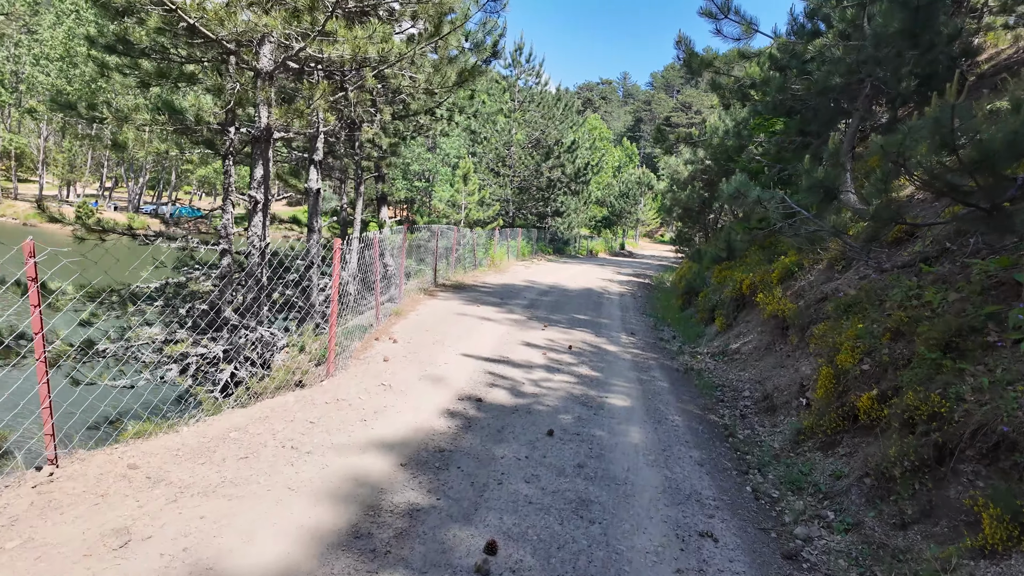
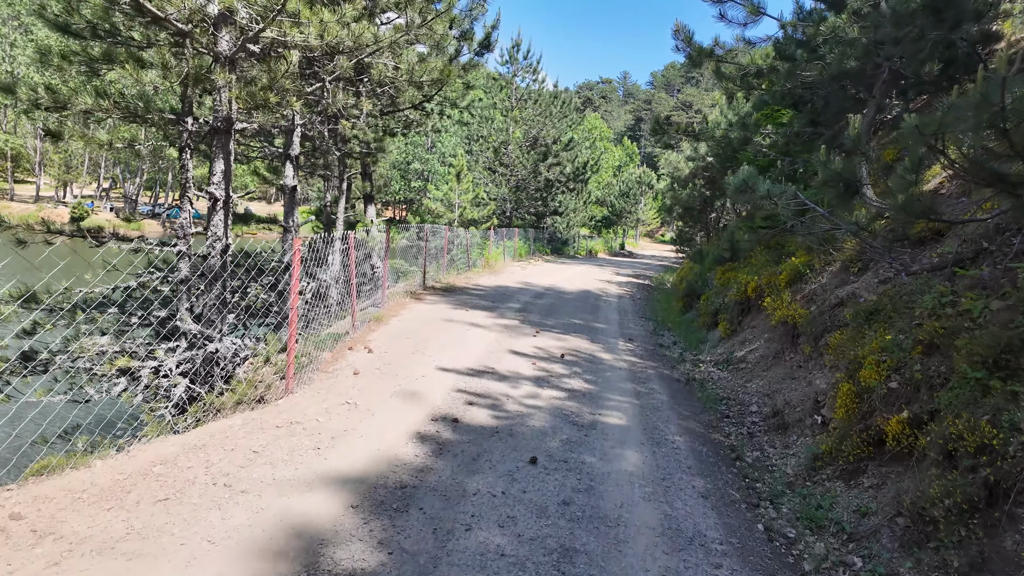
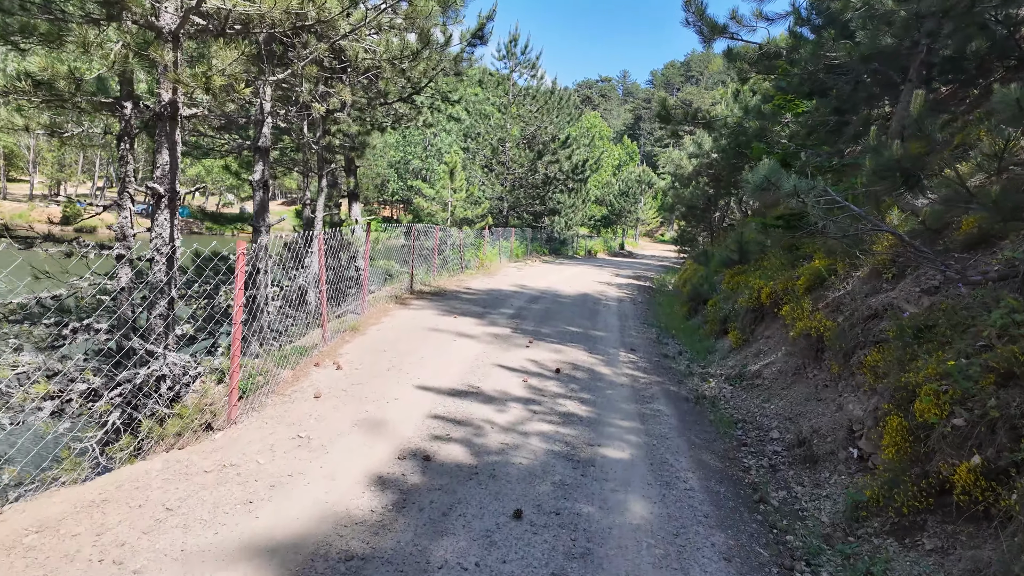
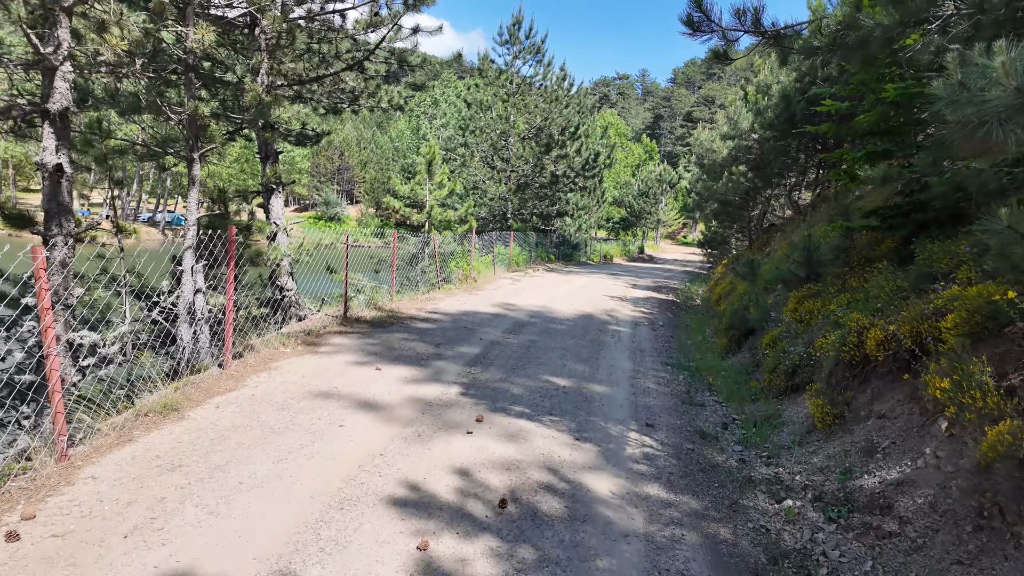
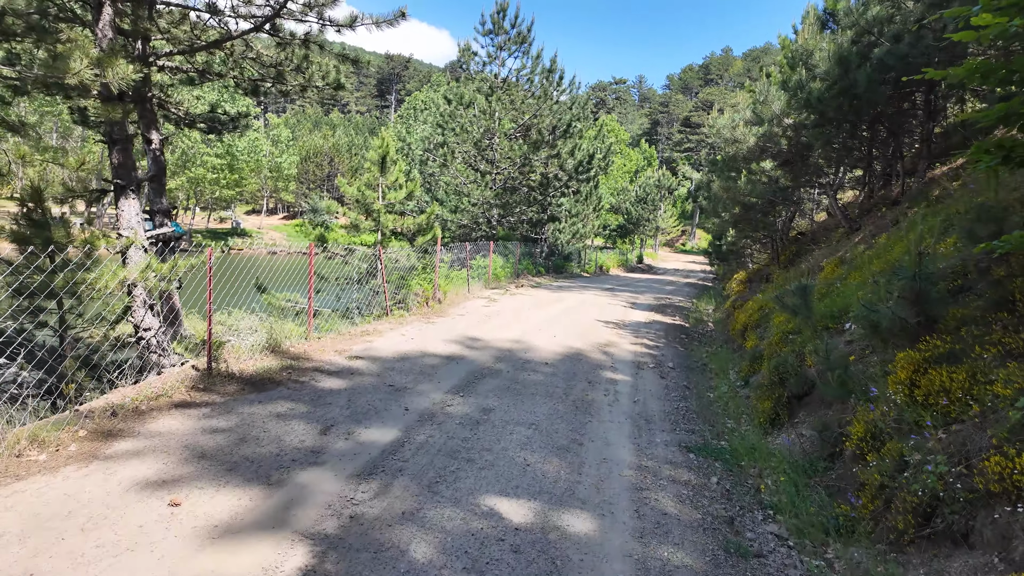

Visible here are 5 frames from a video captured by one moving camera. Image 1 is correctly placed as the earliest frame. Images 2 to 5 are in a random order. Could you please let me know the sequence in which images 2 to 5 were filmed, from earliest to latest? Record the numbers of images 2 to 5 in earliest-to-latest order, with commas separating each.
2, 3, 4, 5
